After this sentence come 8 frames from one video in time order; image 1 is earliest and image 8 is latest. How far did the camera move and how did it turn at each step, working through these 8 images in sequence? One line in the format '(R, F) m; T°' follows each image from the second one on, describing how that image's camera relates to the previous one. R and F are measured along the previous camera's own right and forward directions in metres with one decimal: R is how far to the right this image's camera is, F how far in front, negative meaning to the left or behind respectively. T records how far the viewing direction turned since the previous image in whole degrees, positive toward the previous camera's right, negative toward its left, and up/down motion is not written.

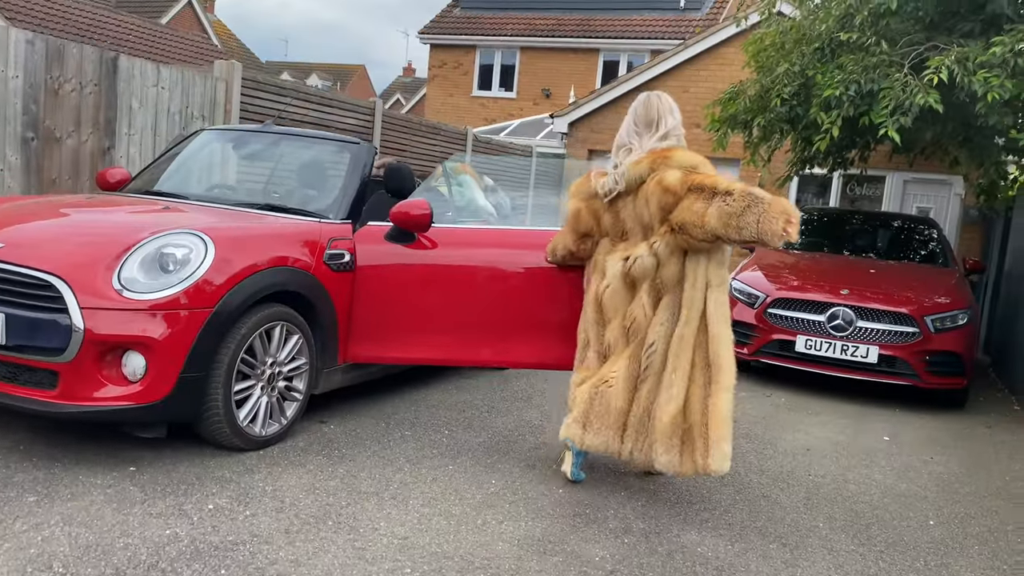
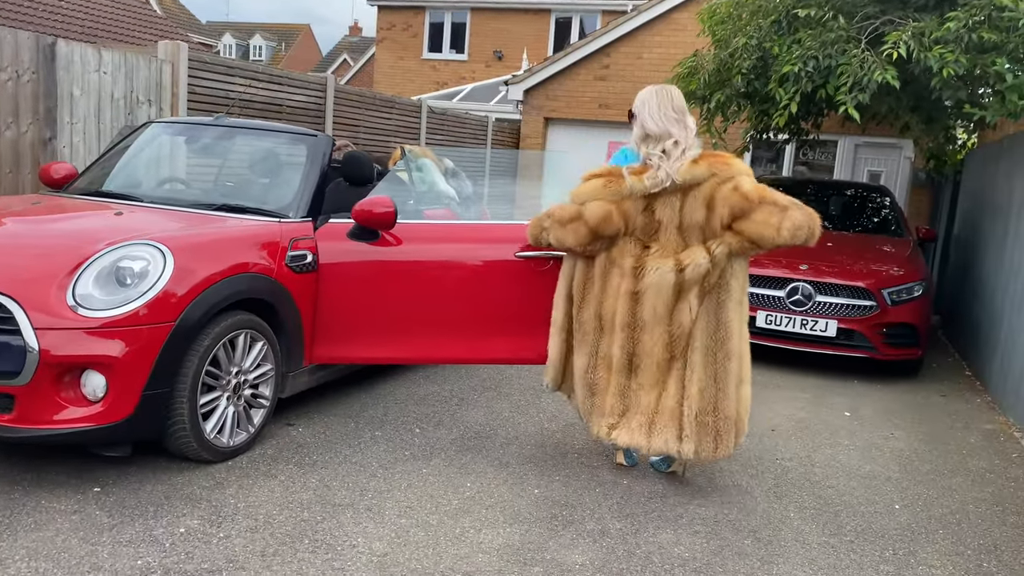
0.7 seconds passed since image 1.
(-0.1, +0.1) m; +3°
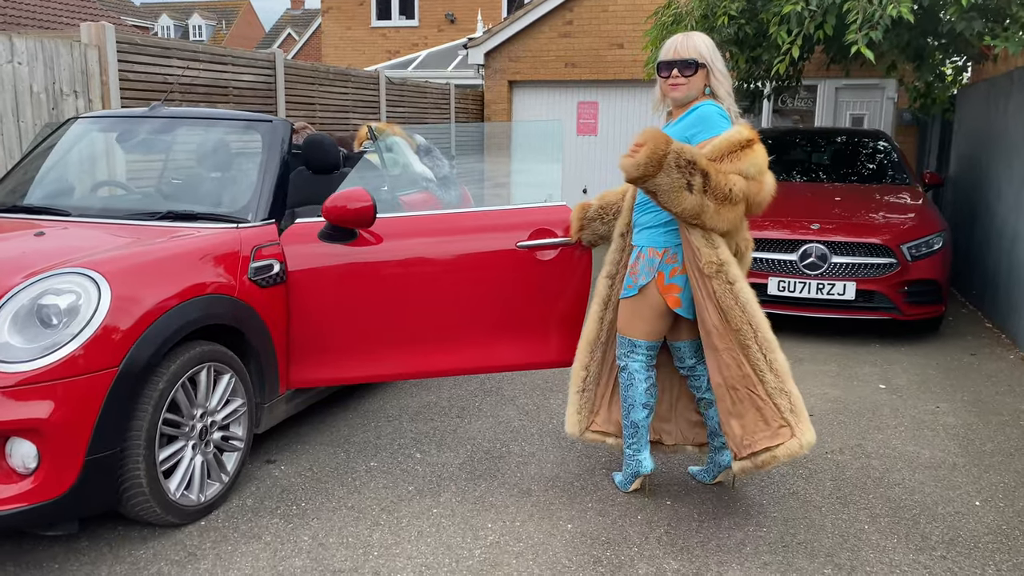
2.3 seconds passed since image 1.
(-0.2, +0.6) m; +2°
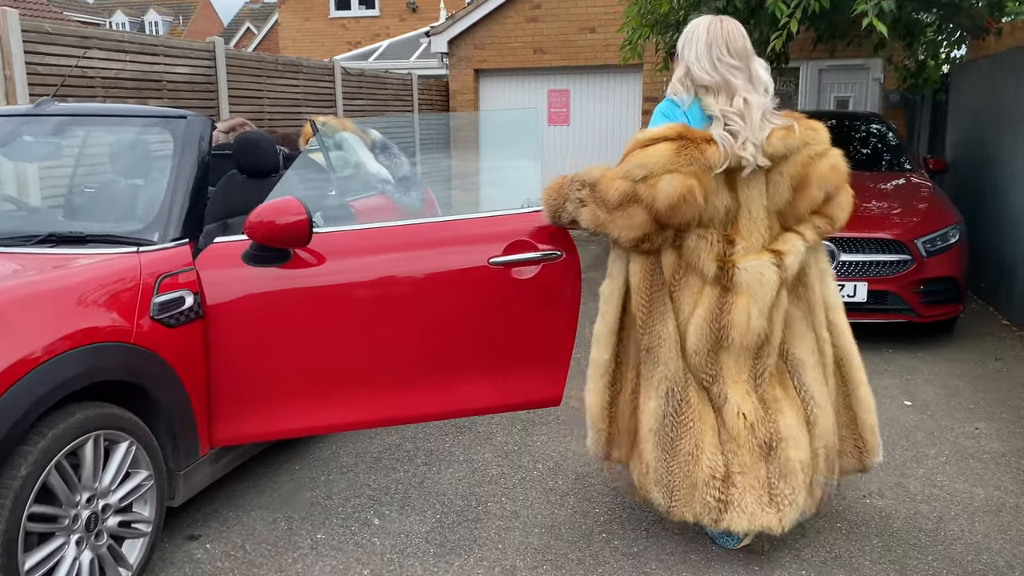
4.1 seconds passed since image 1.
(0.0, +0.6) m; +2°
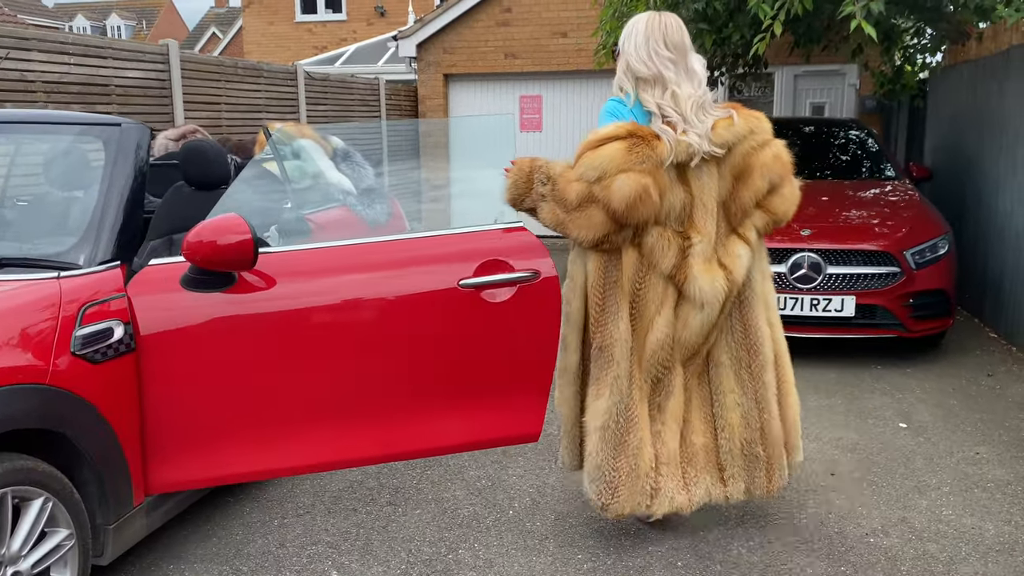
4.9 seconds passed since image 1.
(0.0, +0.3) m; +2°
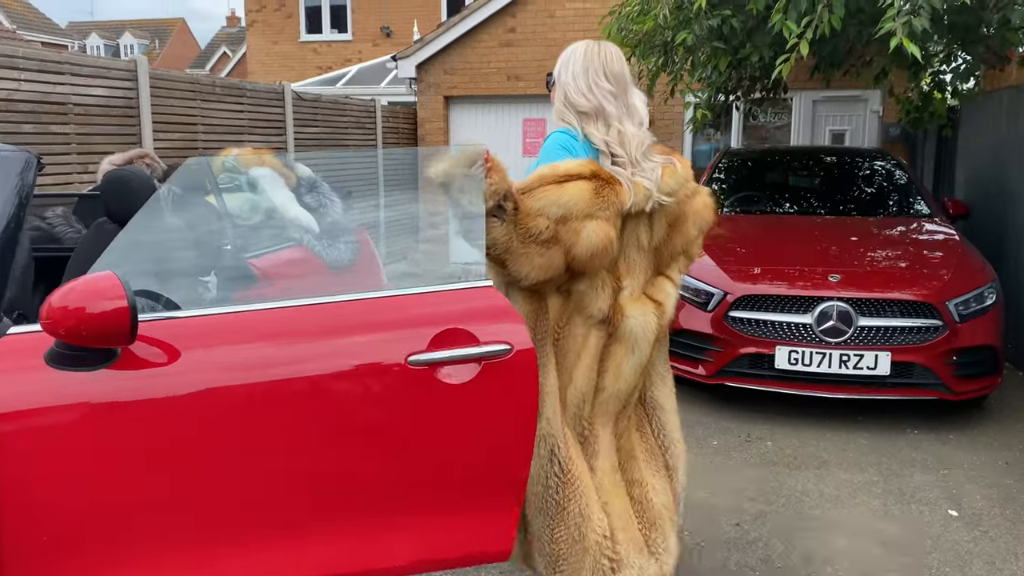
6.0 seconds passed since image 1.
(+0.1, +0.6) m; -1°
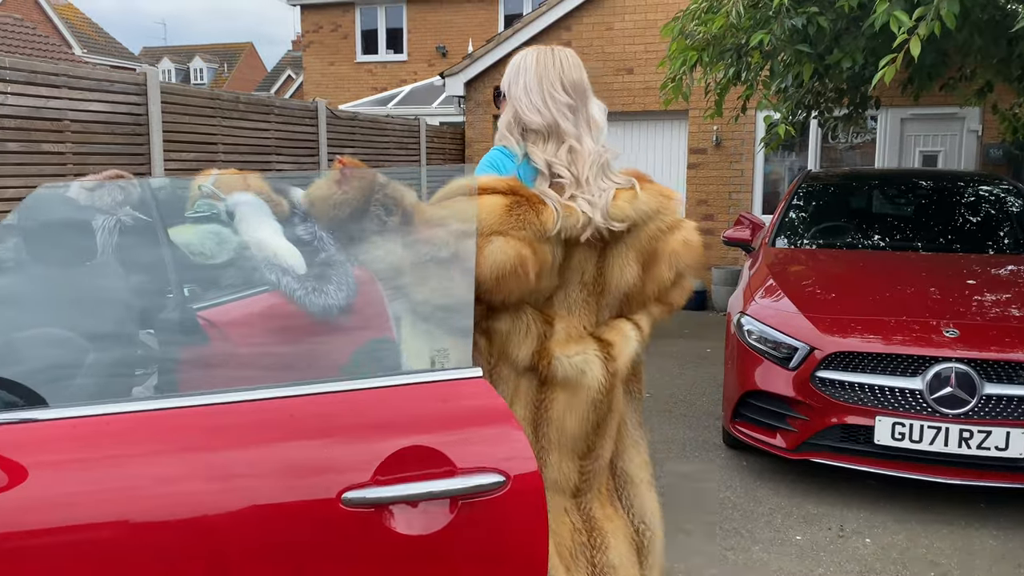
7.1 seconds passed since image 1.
(+0.1, +0.7) m; -4°
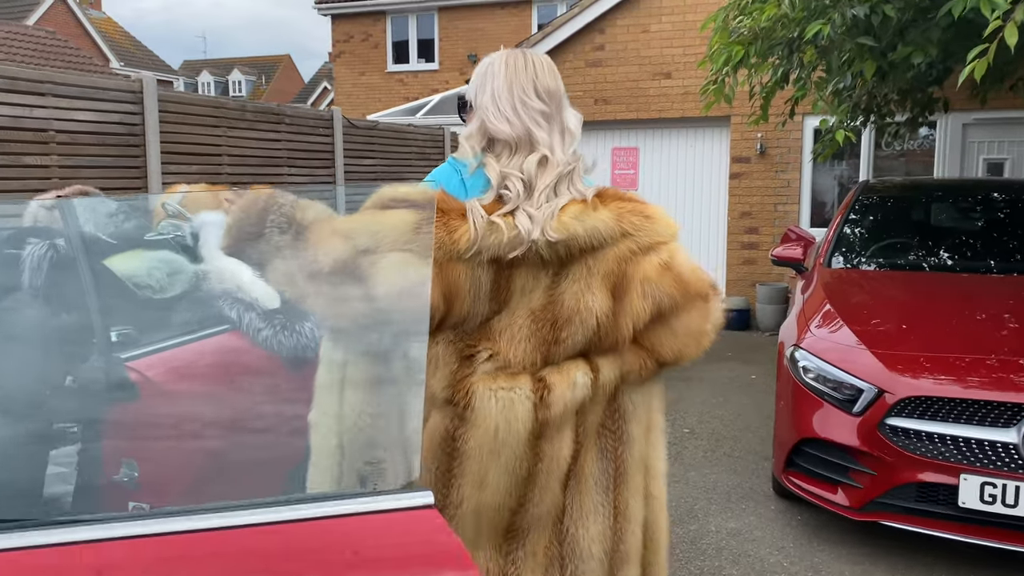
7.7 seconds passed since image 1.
(+0.1, +0.5) m; -2°
